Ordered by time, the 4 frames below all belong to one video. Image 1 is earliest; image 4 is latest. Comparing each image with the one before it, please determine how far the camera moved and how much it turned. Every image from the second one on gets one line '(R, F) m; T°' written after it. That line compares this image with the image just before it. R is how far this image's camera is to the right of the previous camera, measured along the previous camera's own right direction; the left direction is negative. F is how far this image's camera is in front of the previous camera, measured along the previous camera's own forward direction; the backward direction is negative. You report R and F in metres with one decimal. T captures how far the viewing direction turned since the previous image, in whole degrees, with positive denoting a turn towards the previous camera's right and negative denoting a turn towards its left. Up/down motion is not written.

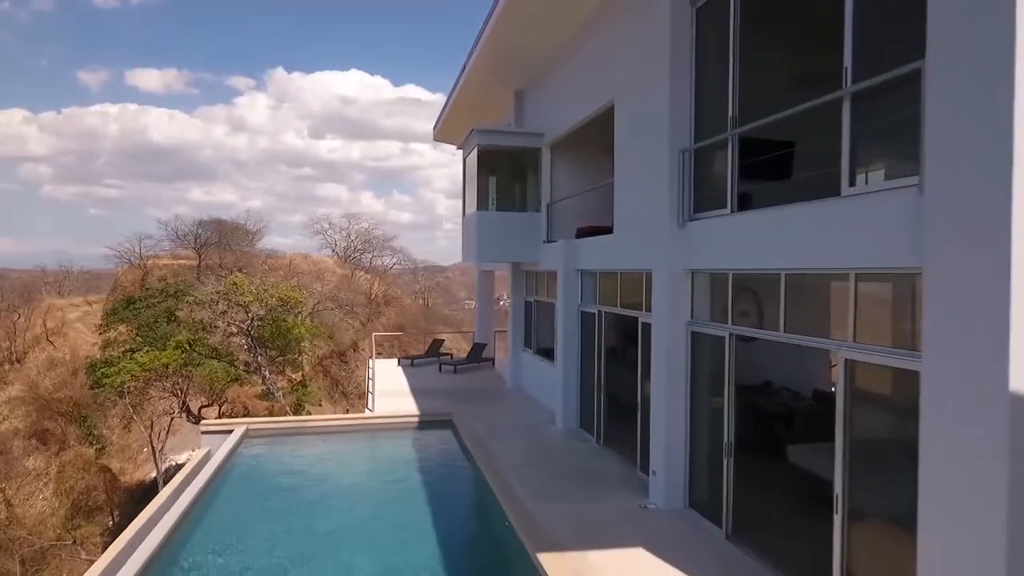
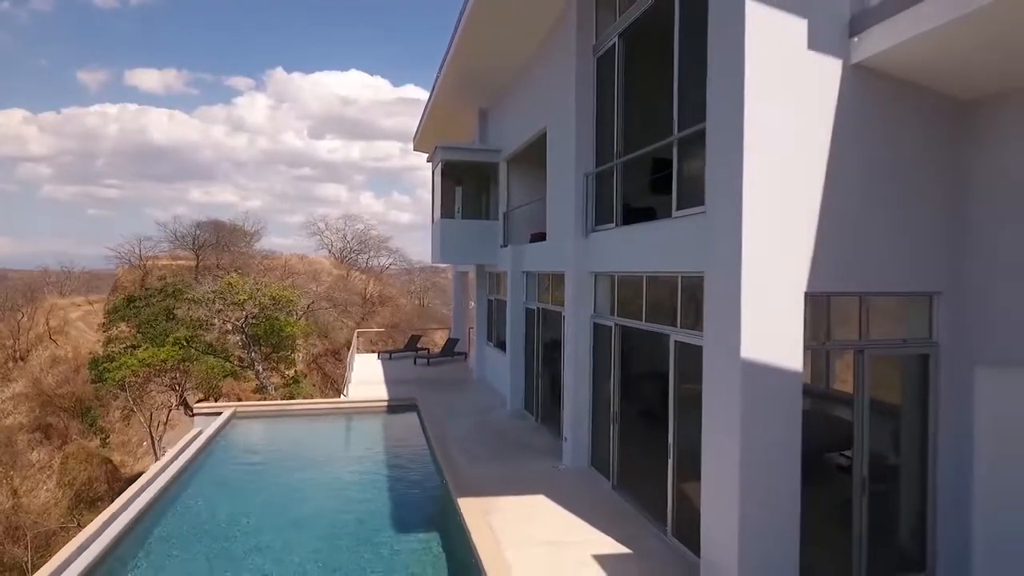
(+0.6, -1.5) m; 0°
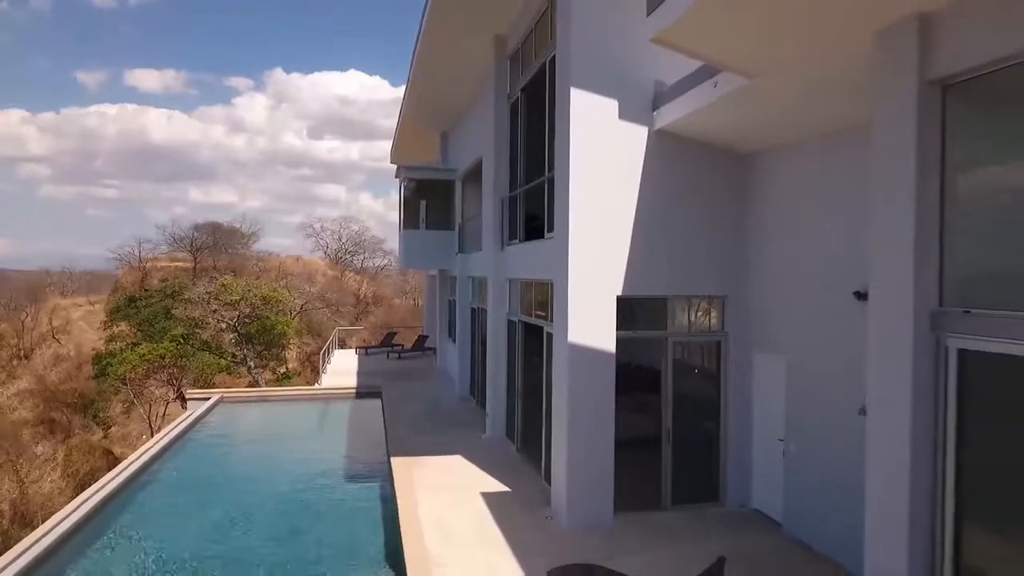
(+0.7, -2.0) m; 0°
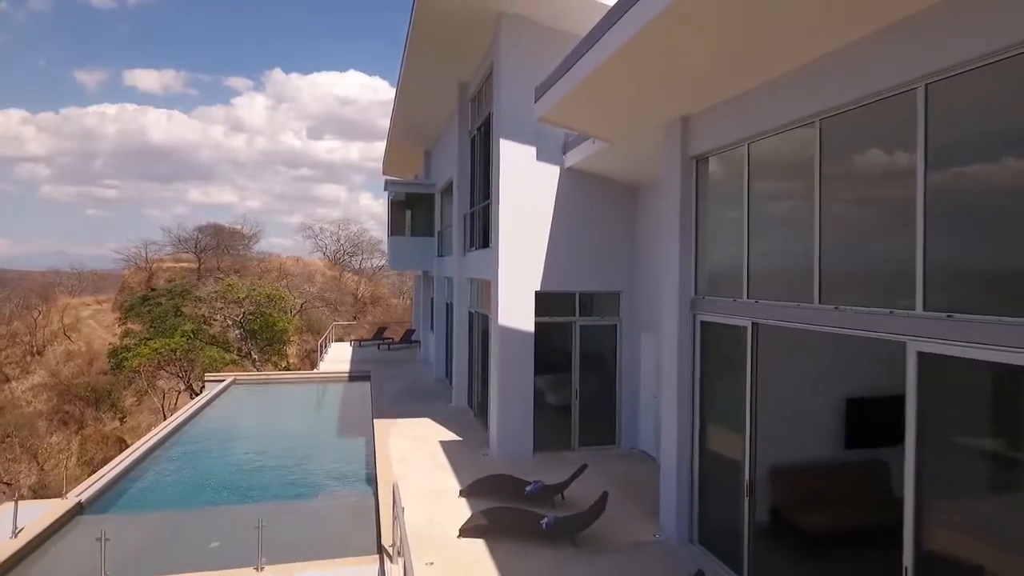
(+0.5, -2.5) m; 0°
